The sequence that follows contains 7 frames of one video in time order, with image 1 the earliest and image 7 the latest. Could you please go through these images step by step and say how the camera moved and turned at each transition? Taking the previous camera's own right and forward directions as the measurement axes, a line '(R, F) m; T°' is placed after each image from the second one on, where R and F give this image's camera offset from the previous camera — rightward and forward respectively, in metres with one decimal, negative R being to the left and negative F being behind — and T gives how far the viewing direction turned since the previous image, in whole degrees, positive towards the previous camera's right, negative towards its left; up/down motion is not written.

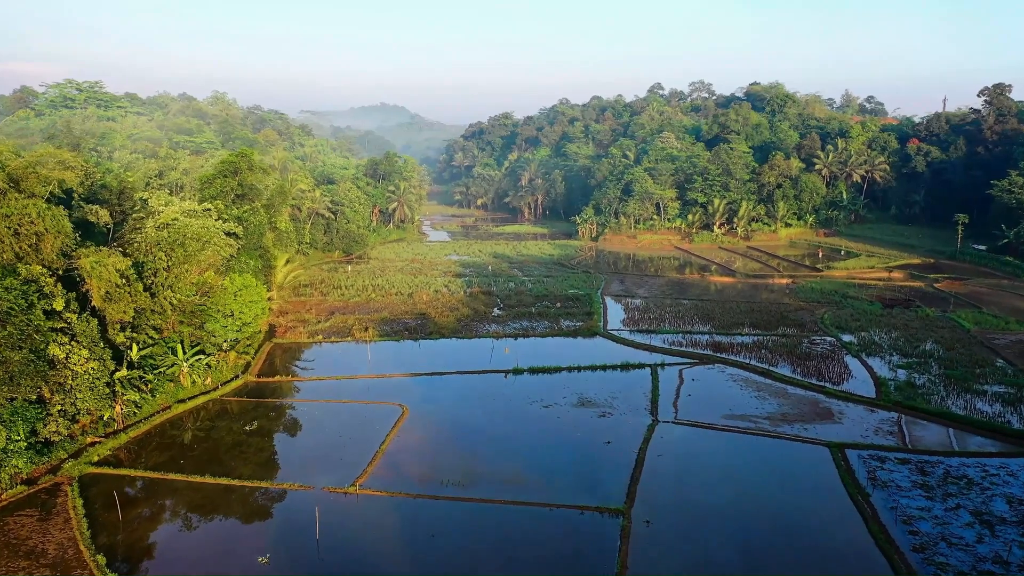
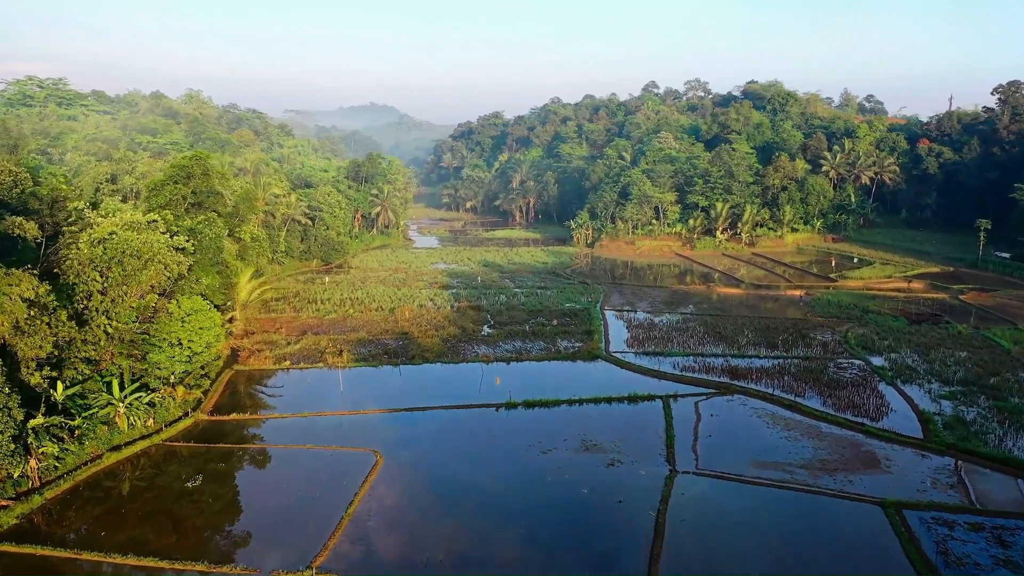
(0.0, +2.3) m; +1°
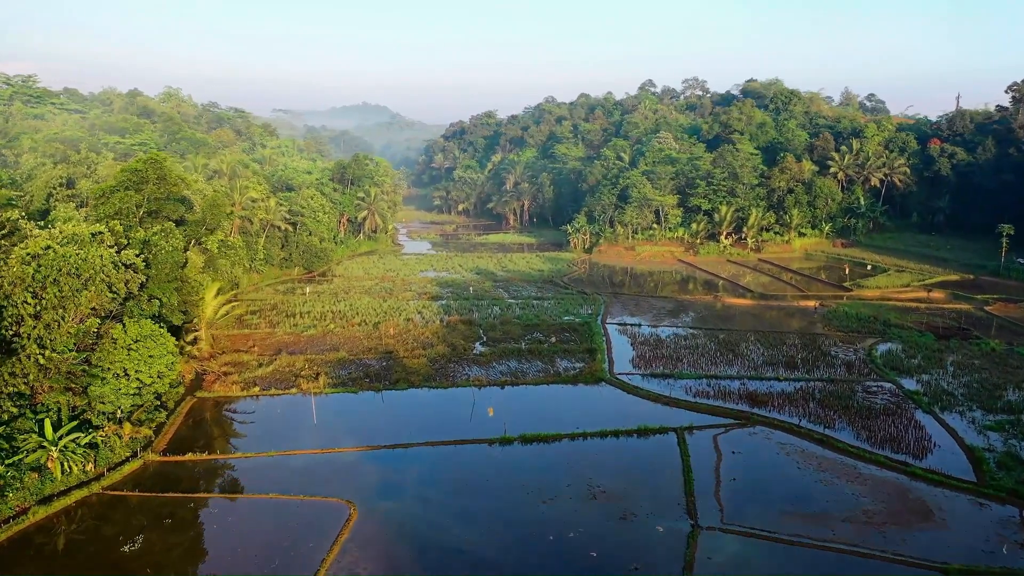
(0.0, +1.8) m; 0°
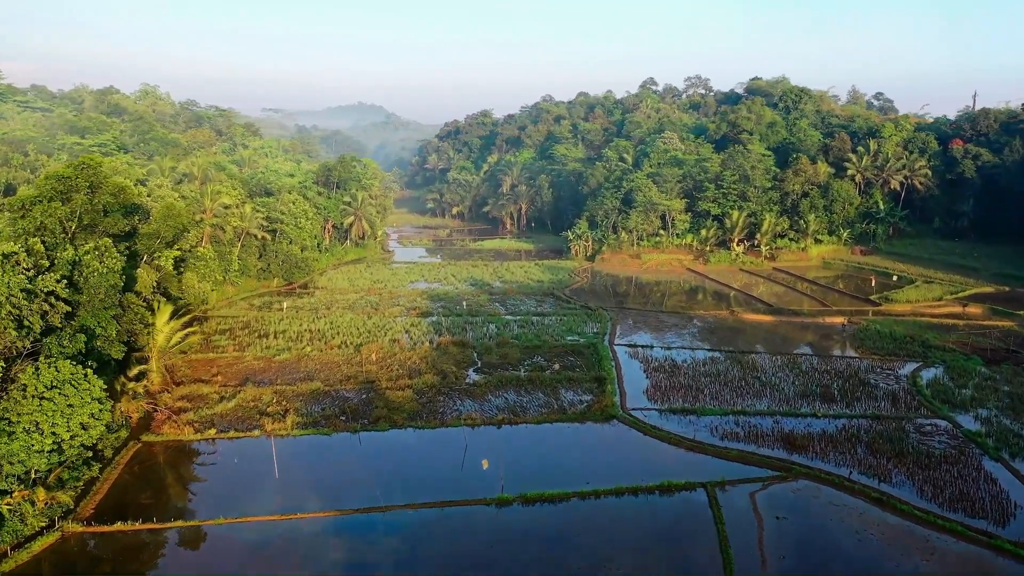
(0.0, +2.3) m; 0°
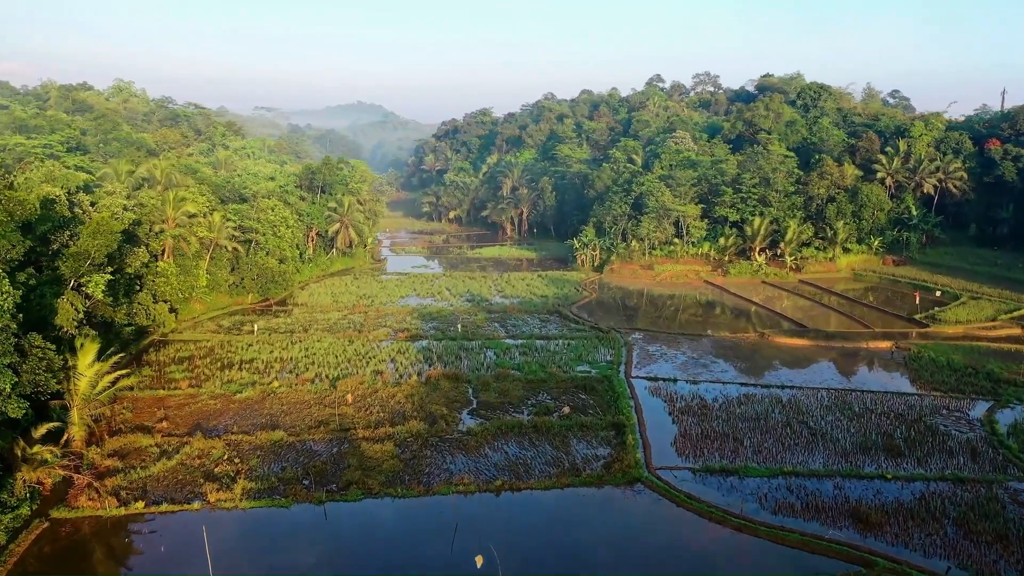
(0.0, +2.8) m; 0°
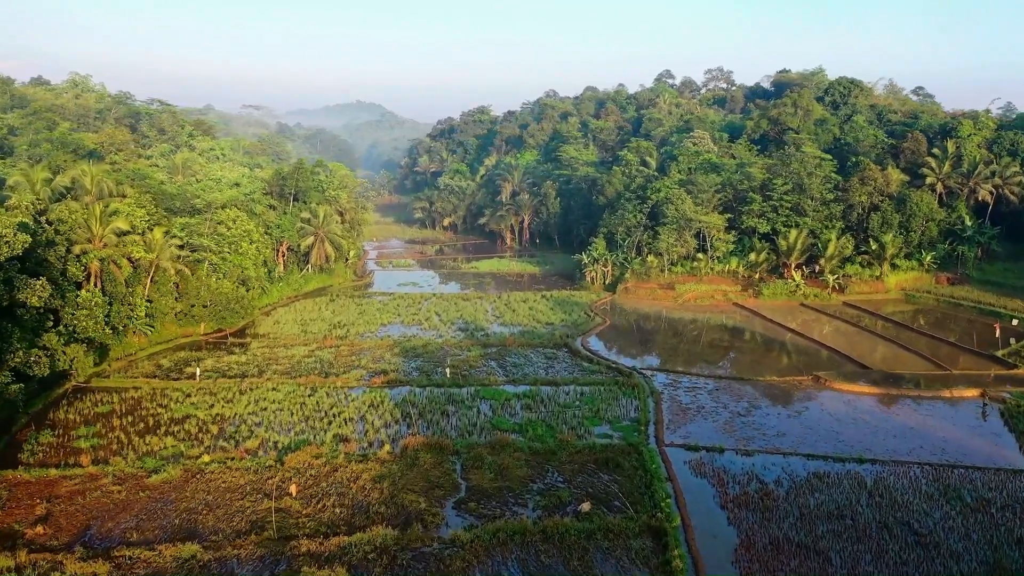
(0.0, +3.9) m; 0°
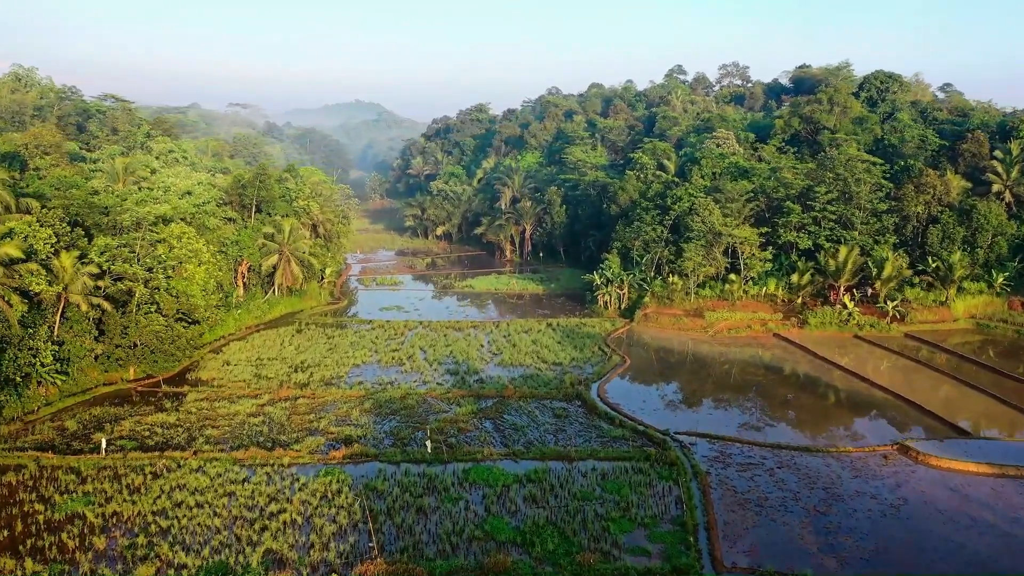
(0.0, +4.0) m; 0°
